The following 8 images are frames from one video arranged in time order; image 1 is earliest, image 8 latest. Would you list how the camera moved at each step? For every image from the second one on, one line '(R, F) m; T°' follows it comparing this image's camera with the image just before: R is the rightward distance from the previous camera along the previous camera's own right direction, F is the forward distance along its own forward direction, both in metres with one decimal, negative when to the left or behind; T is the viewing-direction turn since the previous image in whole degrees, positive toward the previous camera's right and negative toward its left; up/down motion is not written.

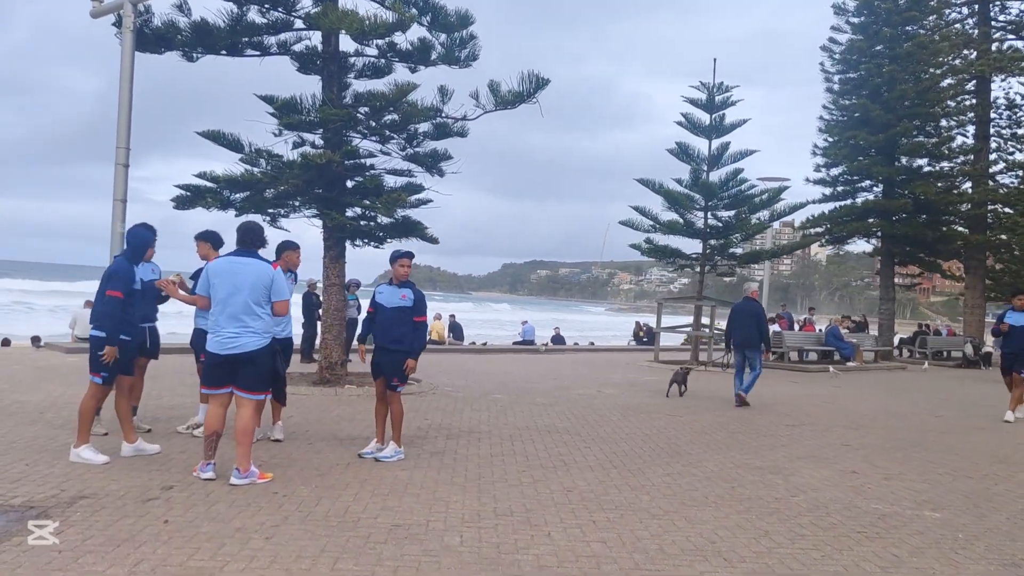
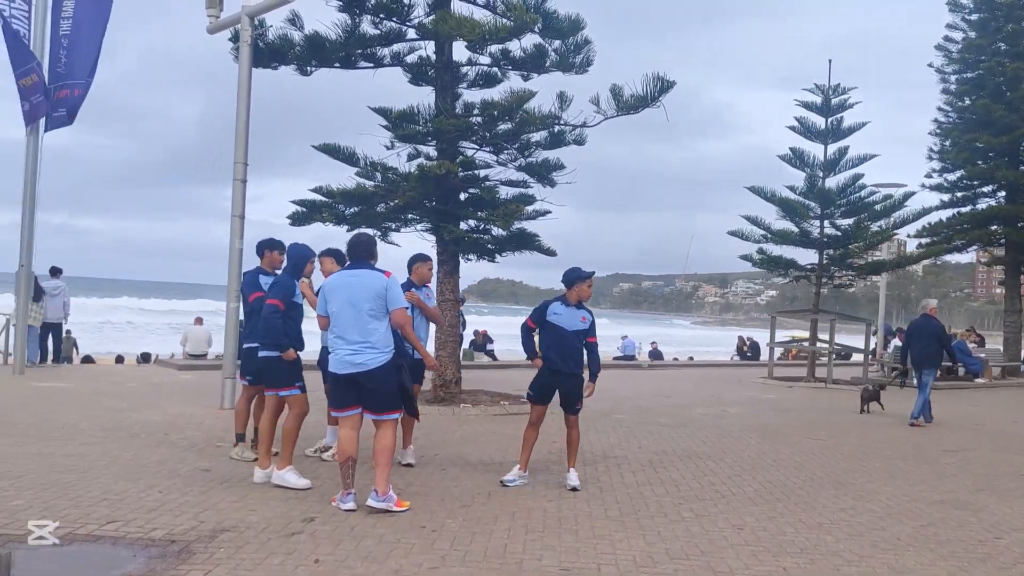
(-0.6, +0.5) m; -5°
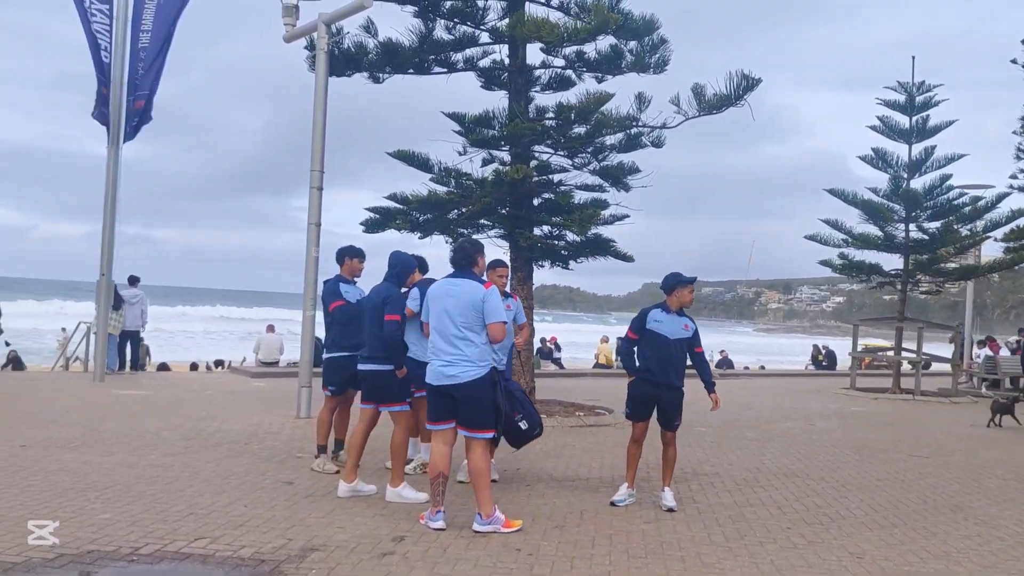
(-0.3, +0.3) m; -4°
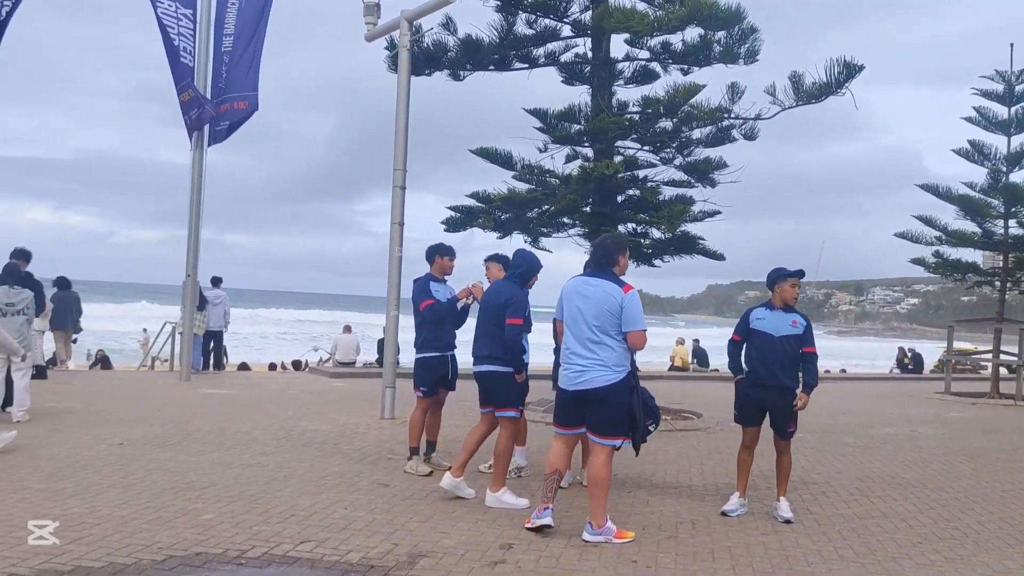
(-0.3, +0.2) m; -4°
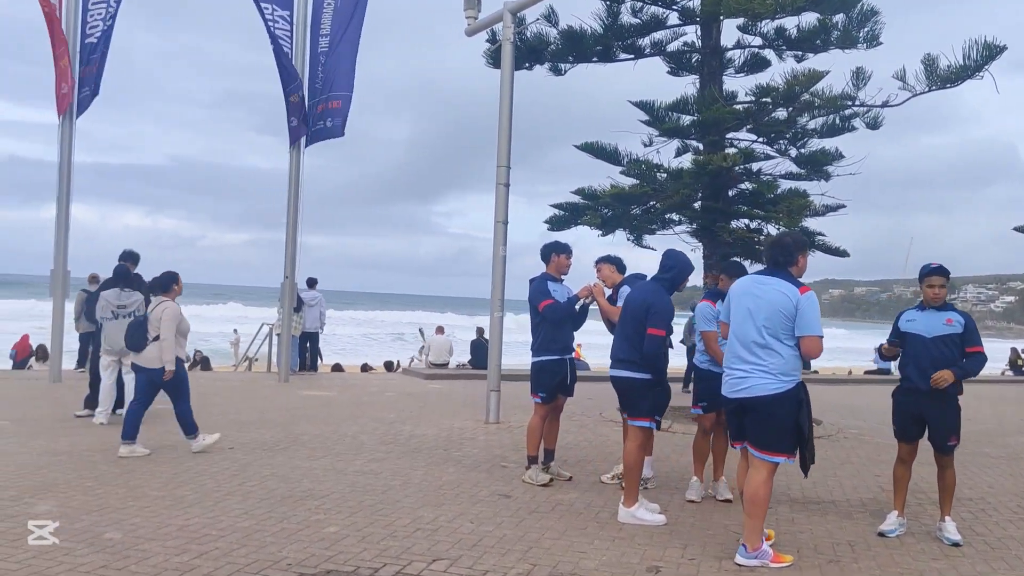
(-0.4, +0.4) m; -5°
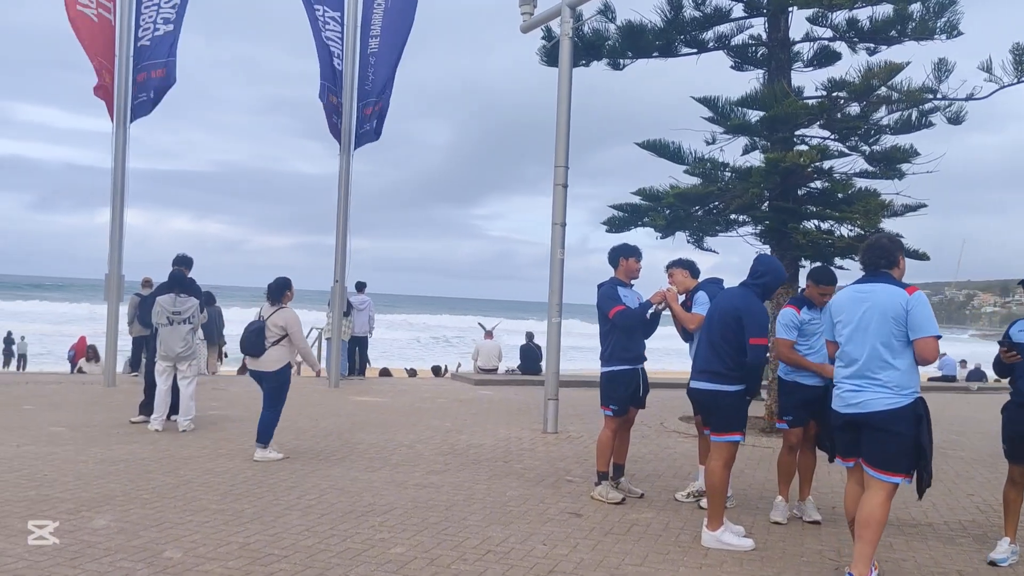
(-0.2, +0.4) m; -3°
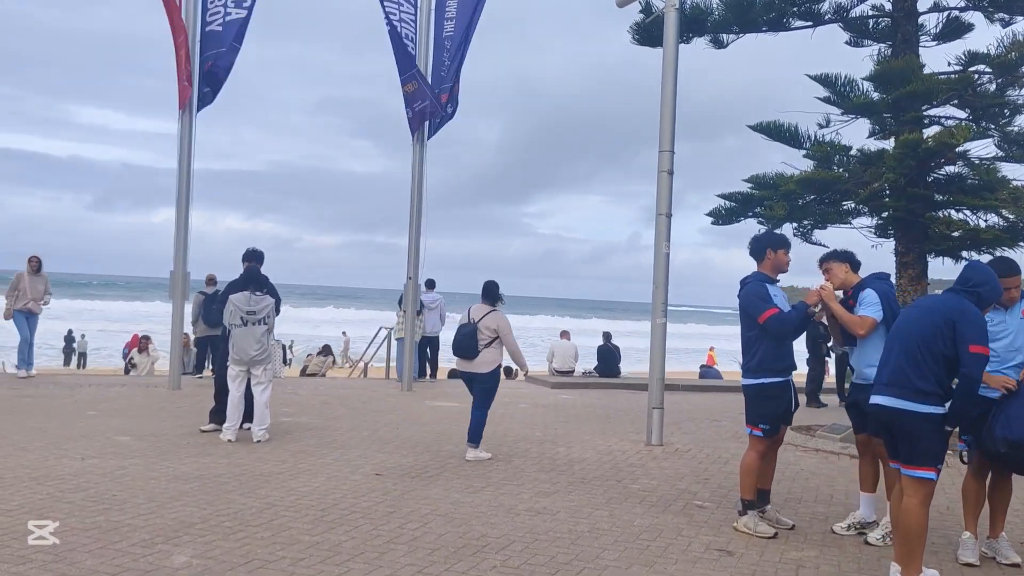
(-0.6, +0.9) m; -3°
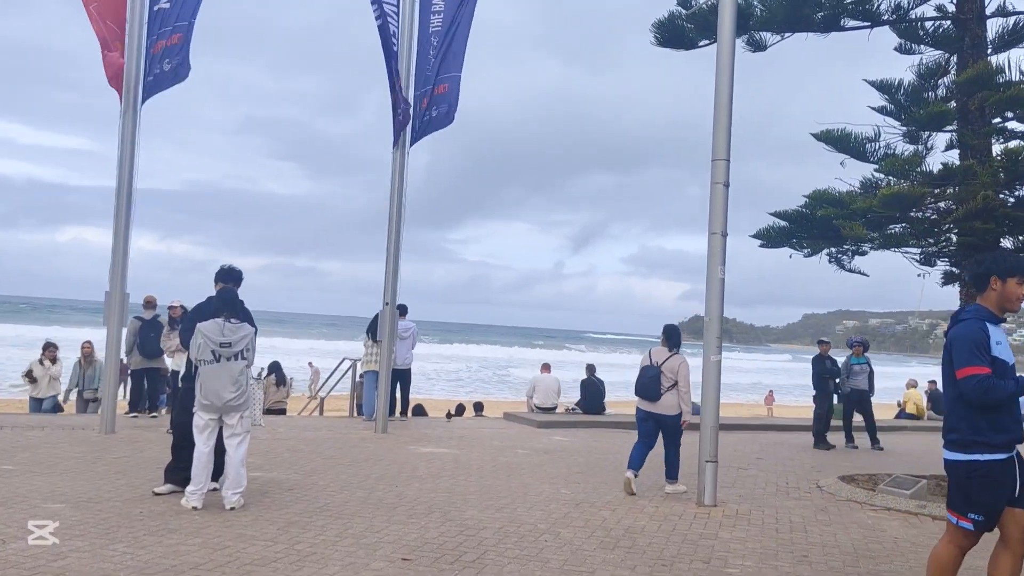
(-0.9, +1.6) m; +5°
